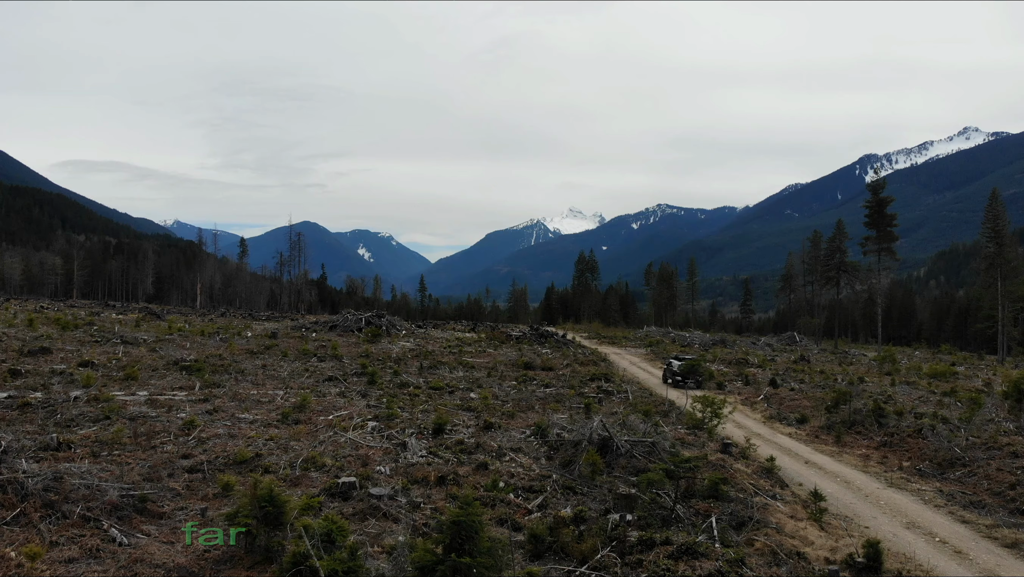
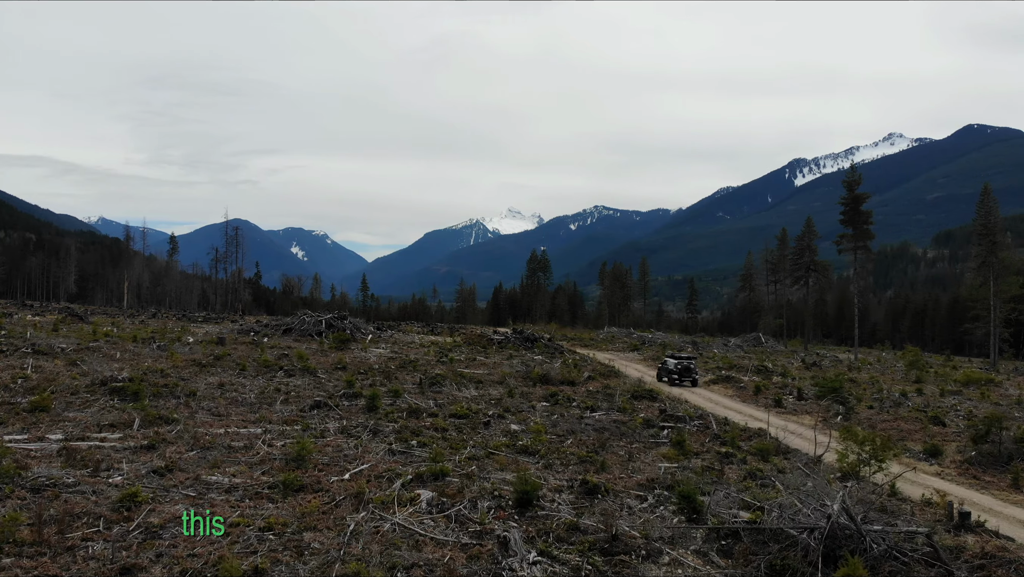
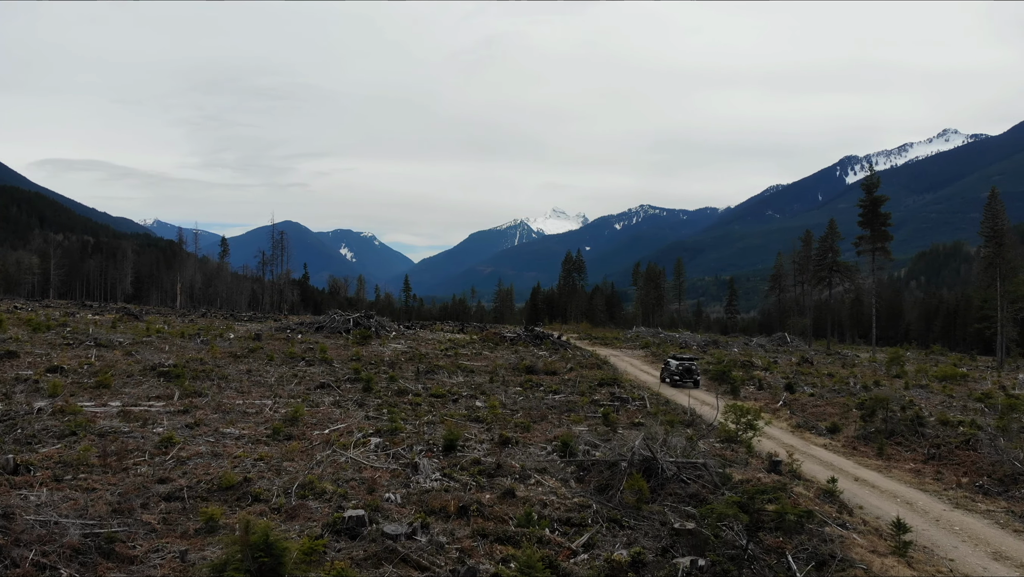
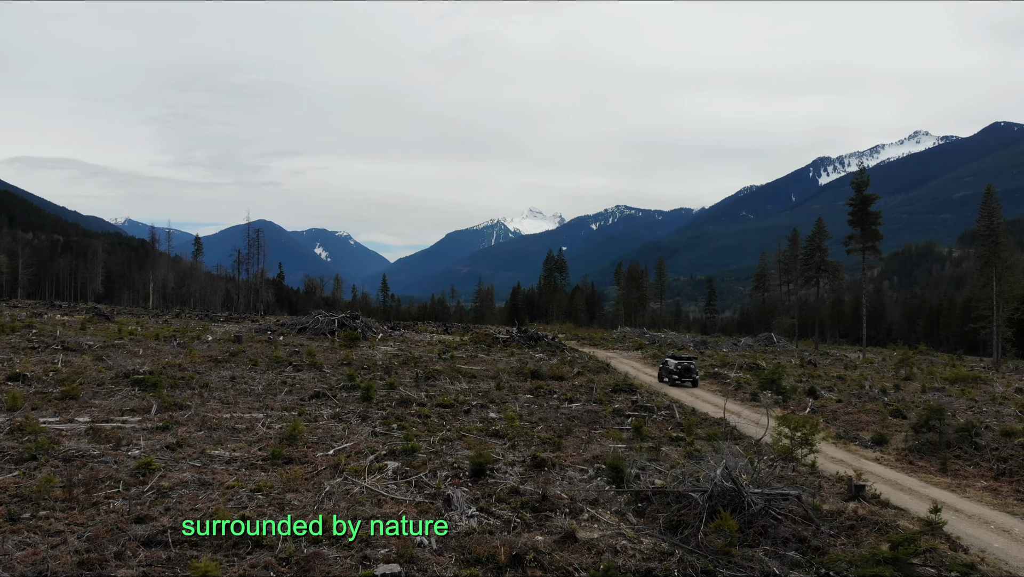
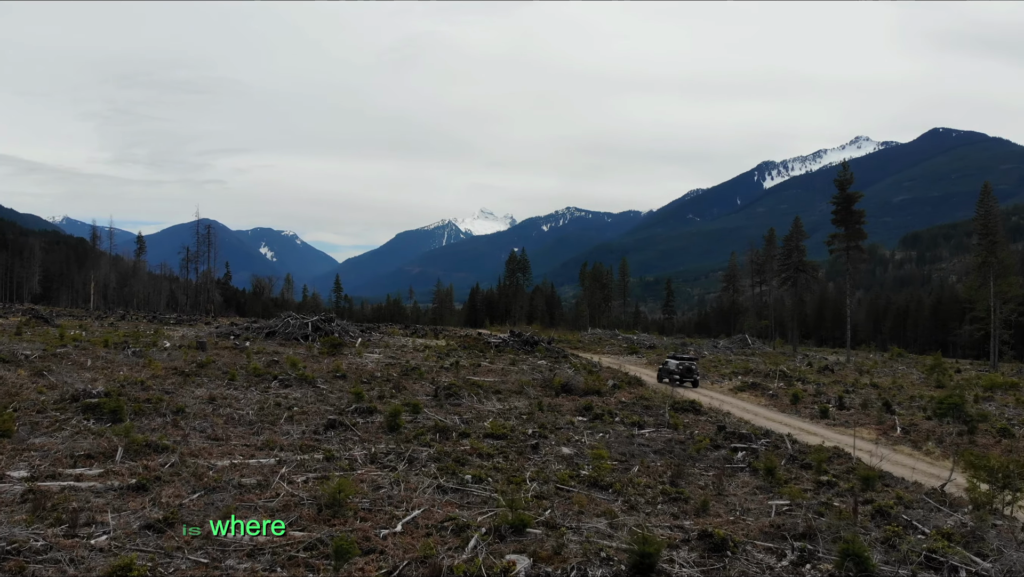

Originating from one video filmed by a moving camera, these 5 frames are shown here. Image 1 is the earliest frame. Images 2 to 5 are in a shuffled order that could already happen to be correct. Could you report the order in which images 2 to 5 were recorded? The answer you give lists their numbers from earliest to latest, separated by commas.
3, 4, 2, 5
